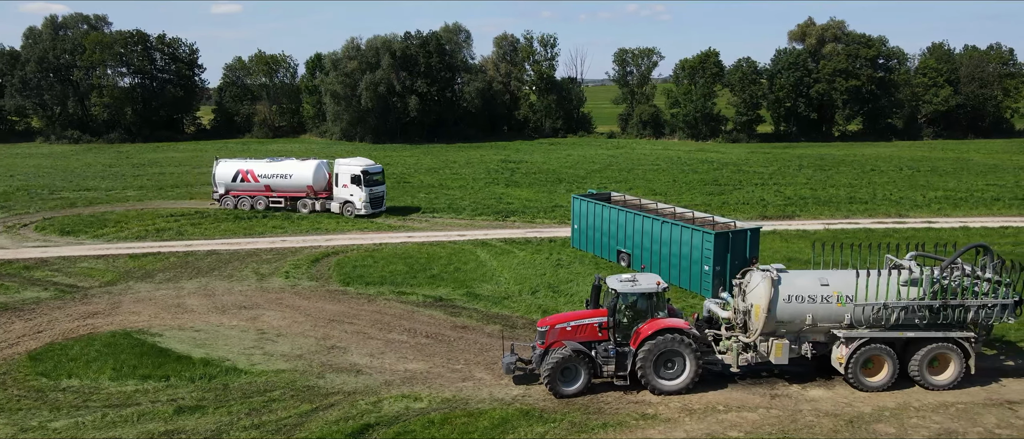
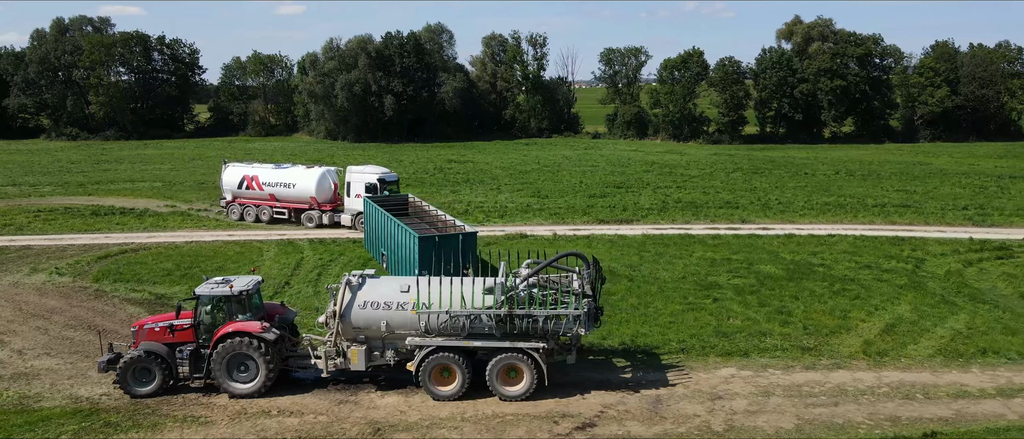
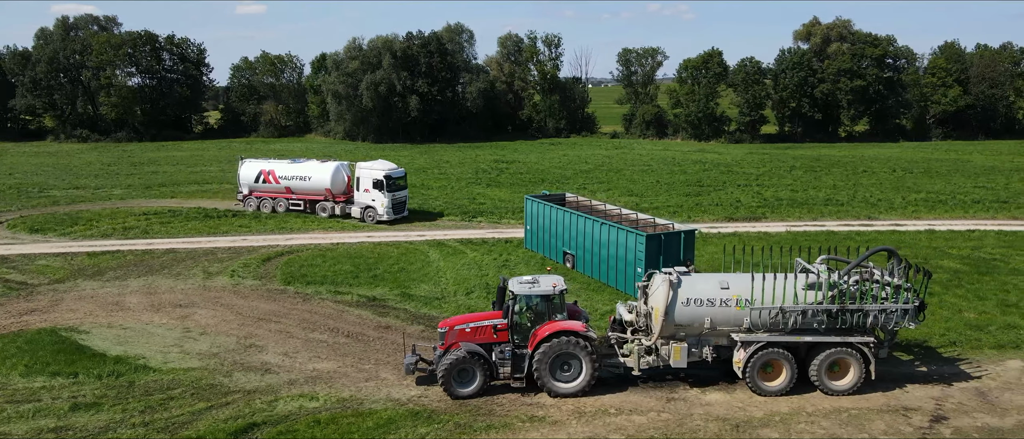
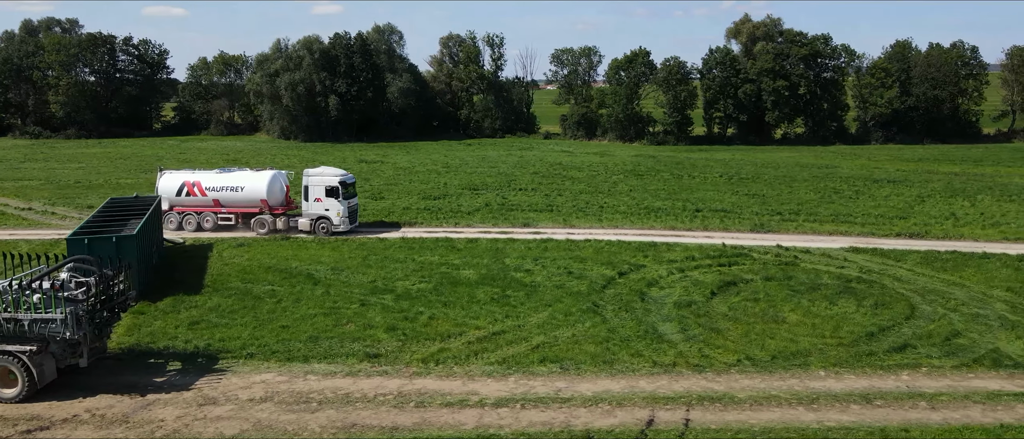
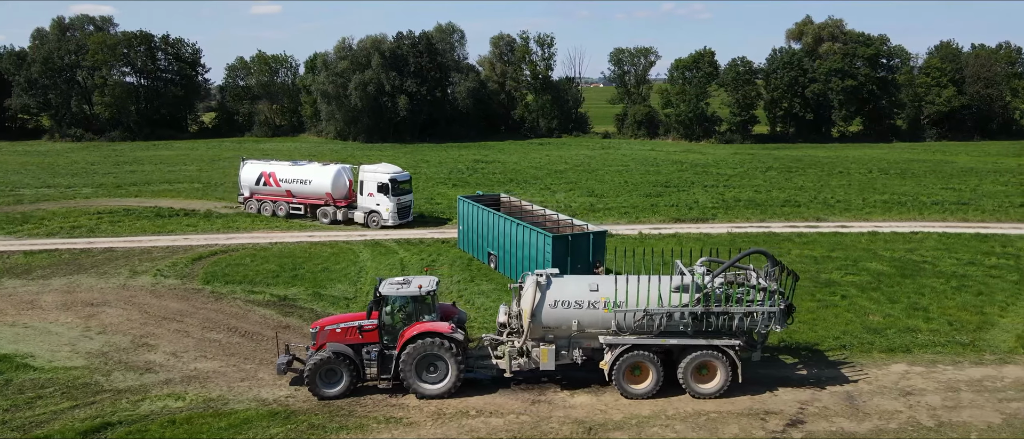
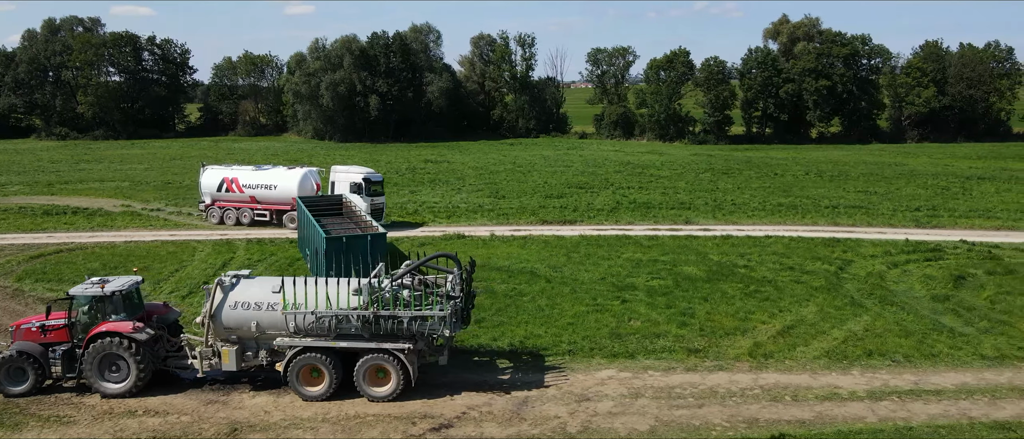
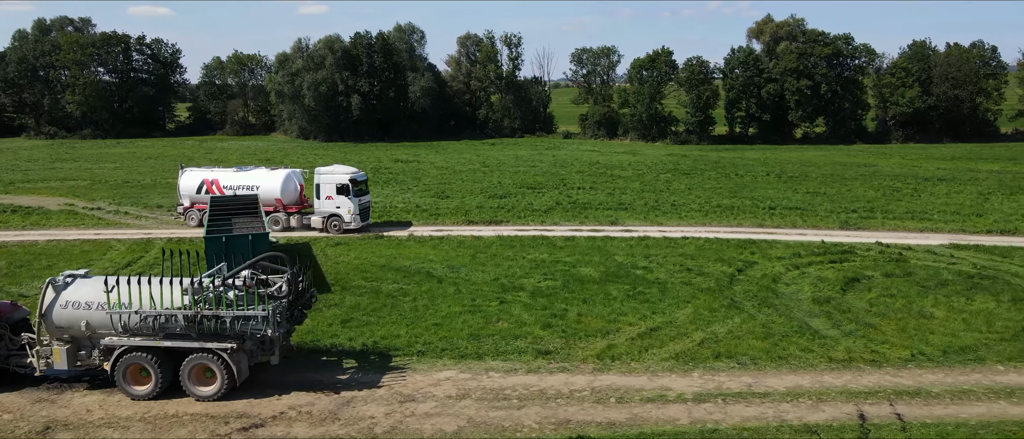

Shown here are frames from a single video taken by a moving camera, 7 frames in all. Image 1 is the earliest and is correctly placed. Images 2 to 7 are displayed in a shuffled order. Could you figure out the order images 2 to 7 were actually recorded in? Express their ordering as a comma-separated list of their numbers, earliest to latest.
3, 5, 2, 6, 7, 4
